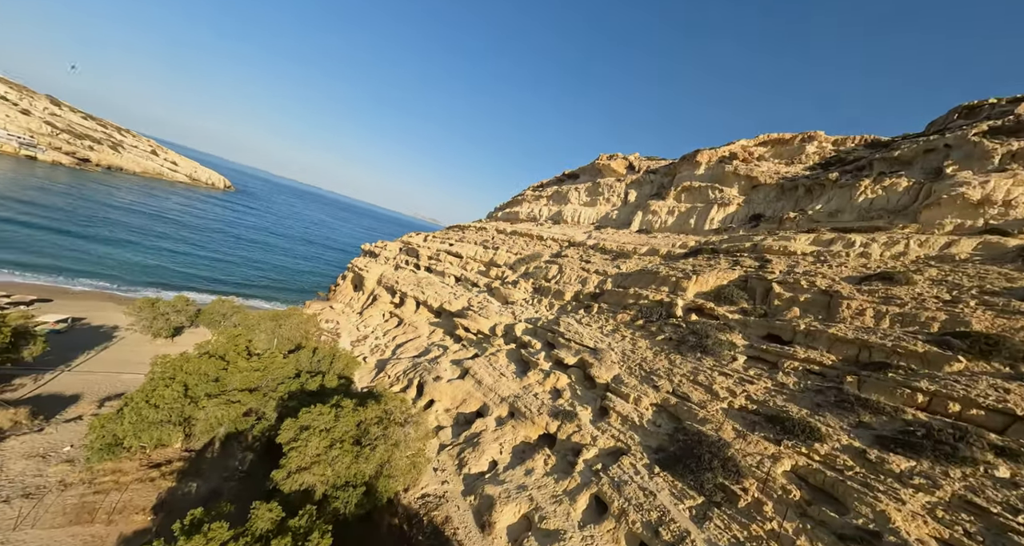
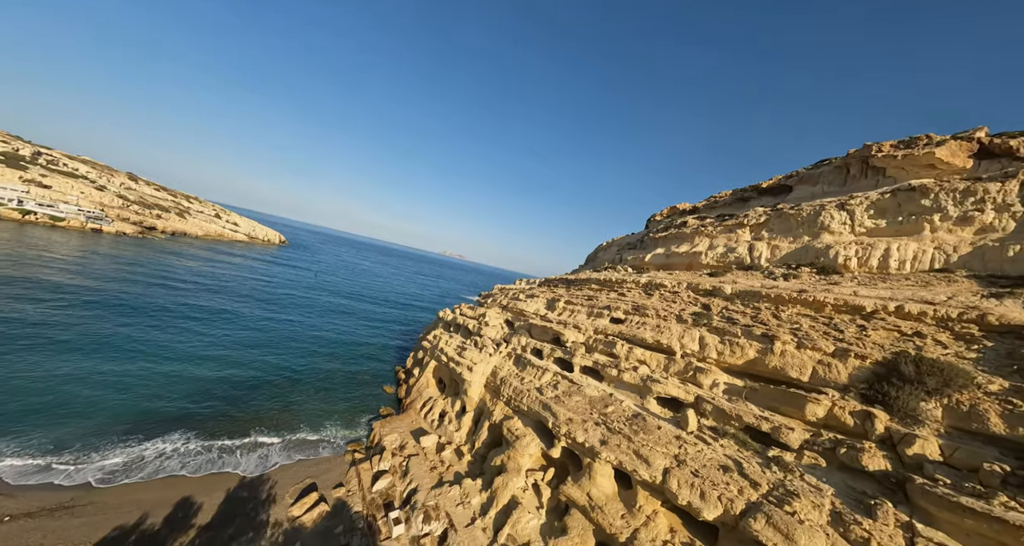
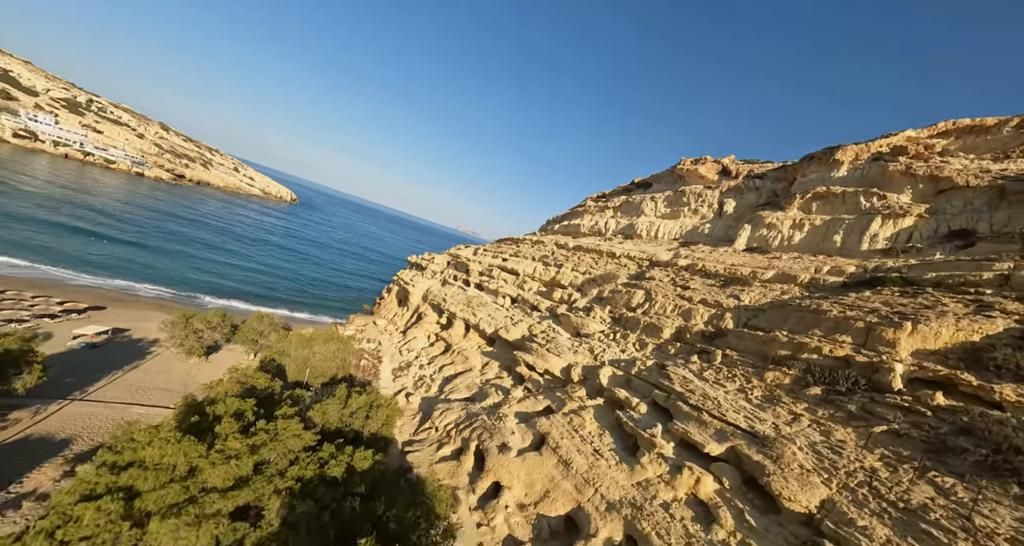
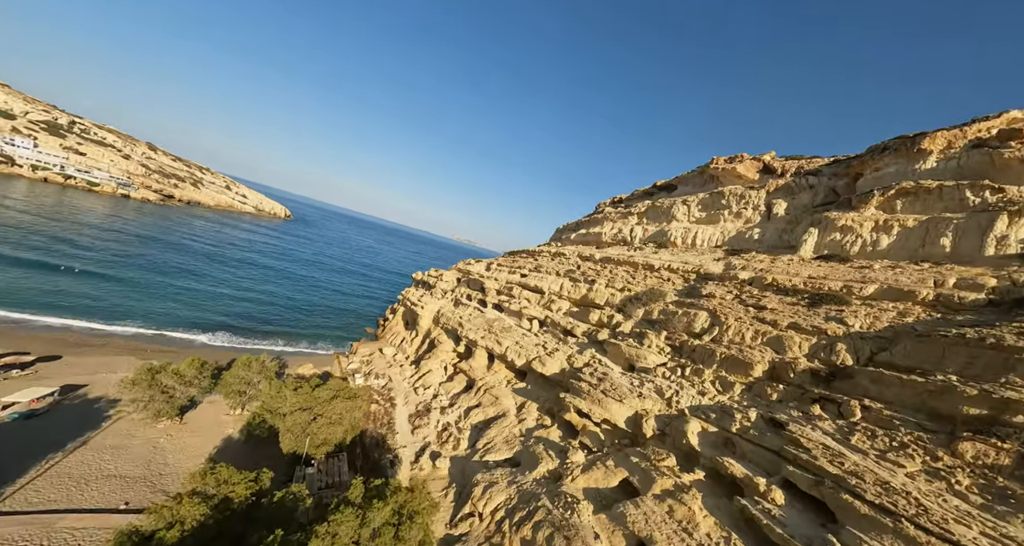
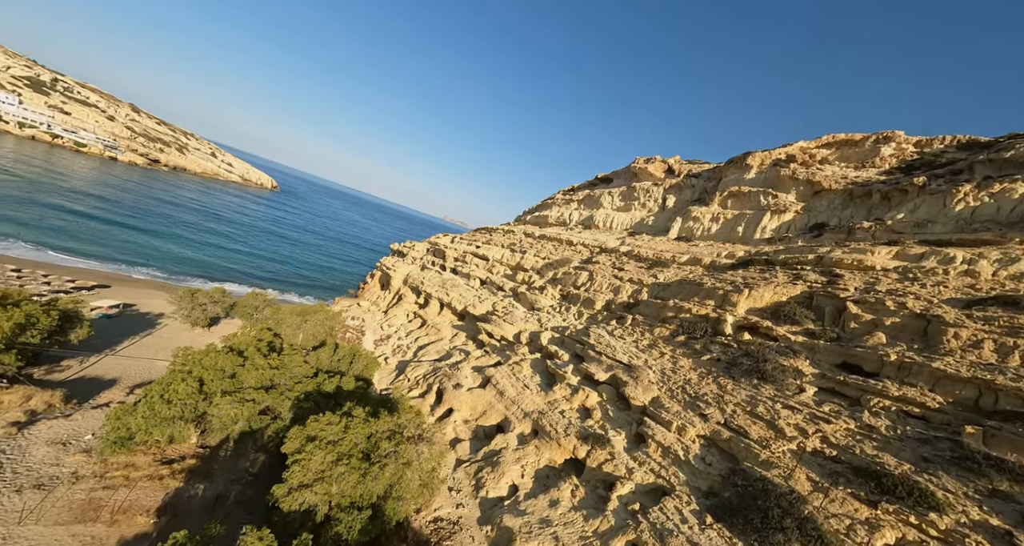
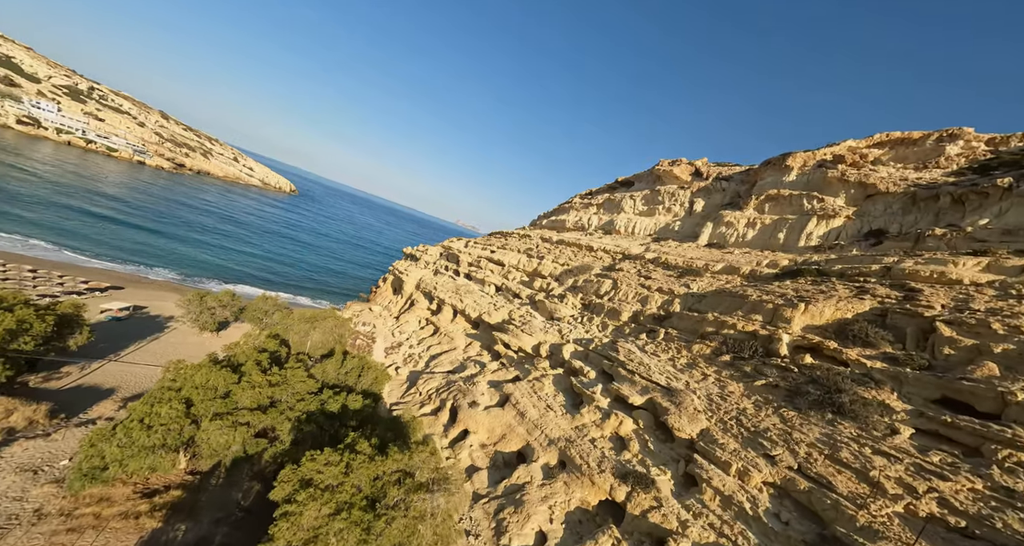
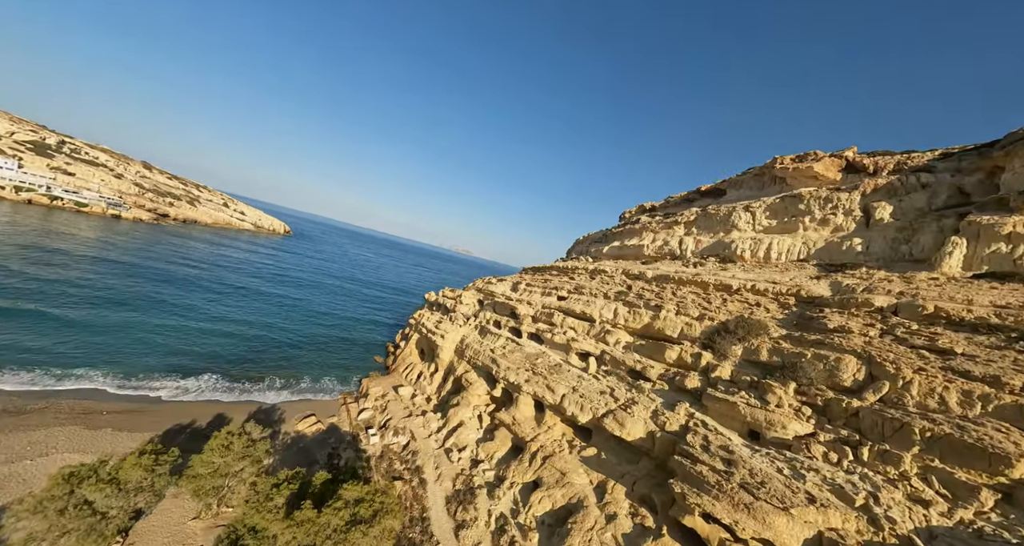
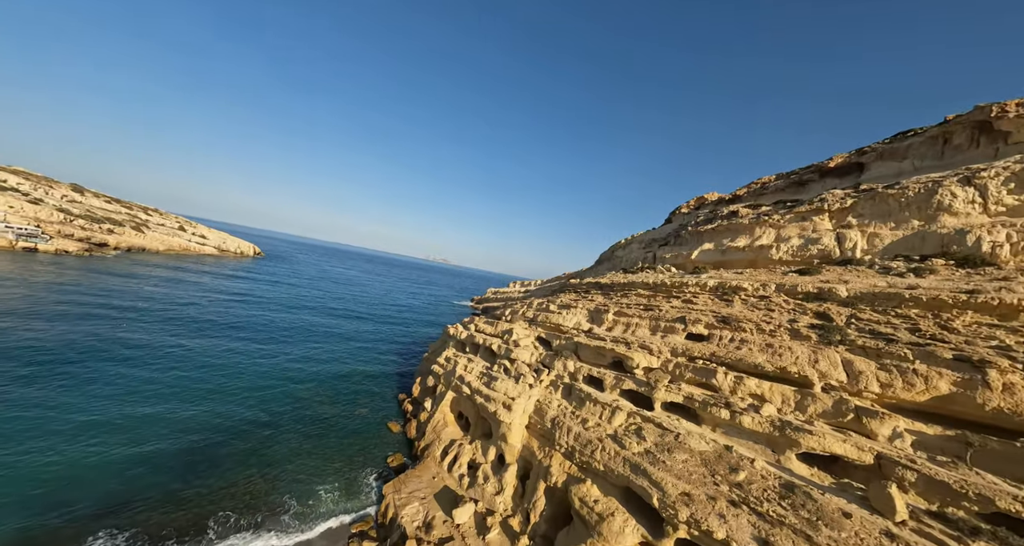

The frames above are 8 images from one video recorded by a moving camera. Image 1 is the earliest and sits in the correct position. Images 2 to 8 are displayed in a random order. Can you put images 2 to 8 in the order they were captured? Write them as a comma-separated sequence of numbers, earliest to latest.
5, 6, 3, 4, 7, 2, 8
